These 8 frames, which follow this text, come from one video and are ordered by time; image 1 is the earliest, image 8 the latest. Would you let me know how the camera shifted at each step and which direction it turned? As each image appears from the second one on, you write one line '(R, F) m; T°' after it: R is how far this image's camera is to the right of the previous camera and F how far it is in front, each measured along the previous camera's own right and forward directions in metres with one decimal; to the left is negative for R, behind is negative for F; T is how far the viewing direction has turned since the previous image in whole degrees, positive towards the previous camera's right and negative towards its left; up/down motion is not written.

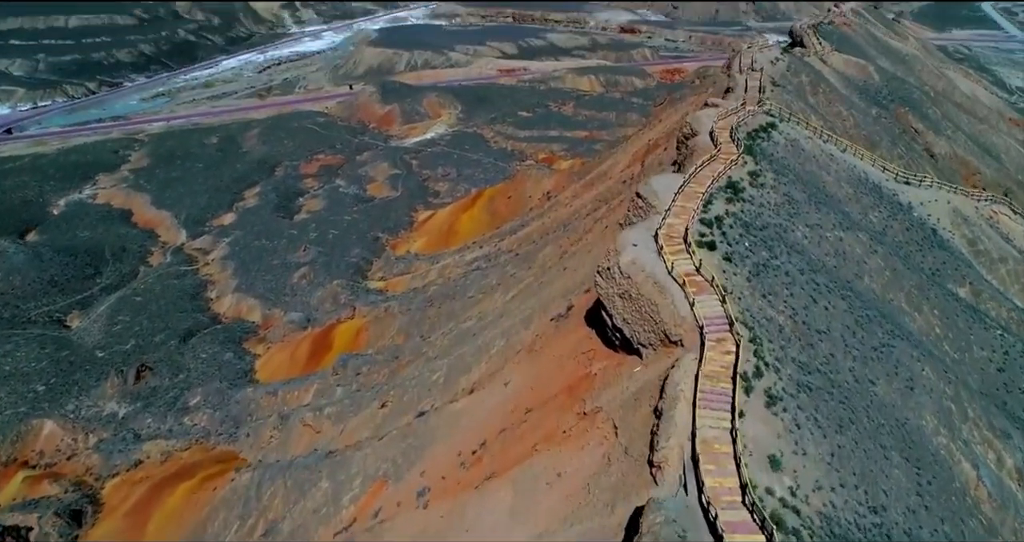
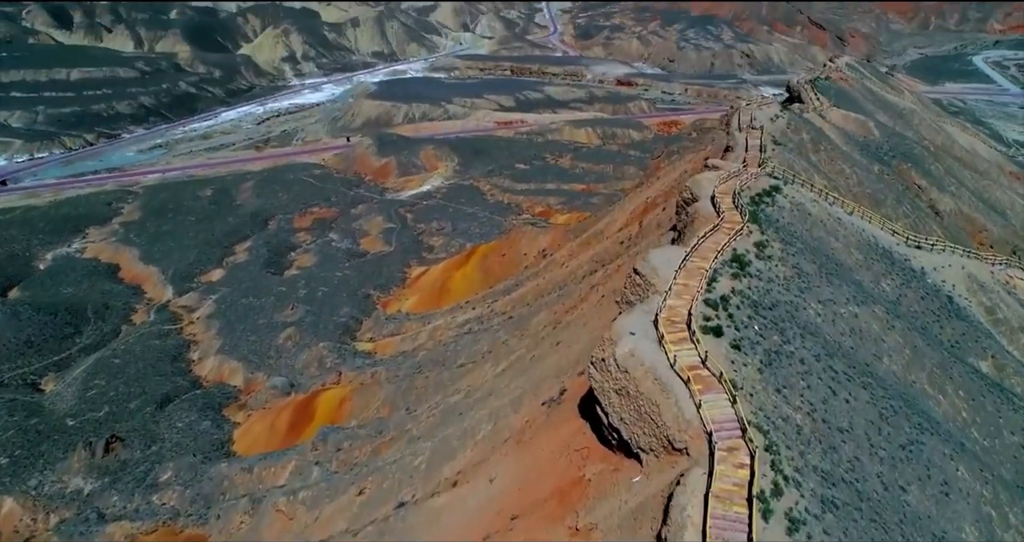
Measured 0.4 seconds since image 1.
(+0.1, +0.6) m; 0°
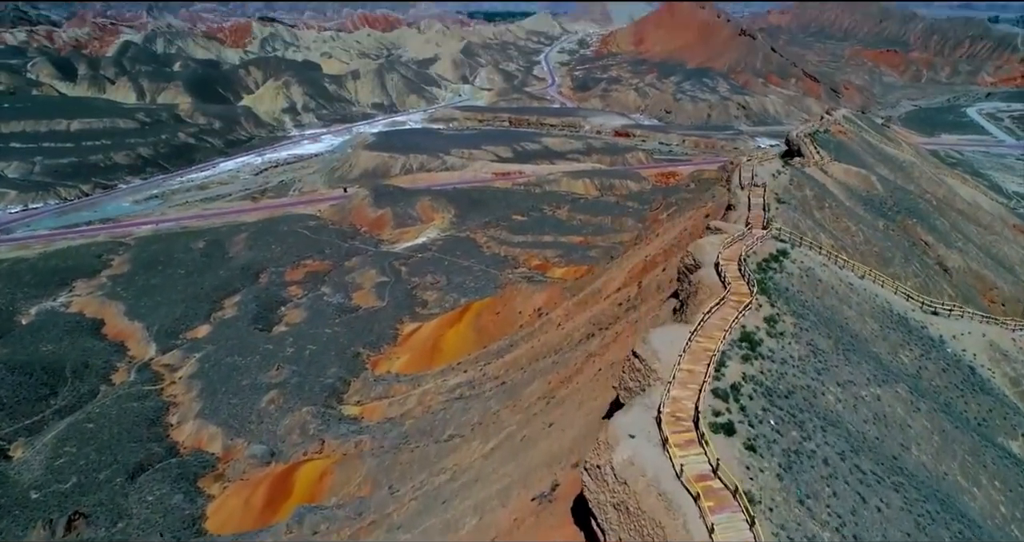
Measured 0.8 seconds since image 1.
(+0.1, +0.7) m; 0°
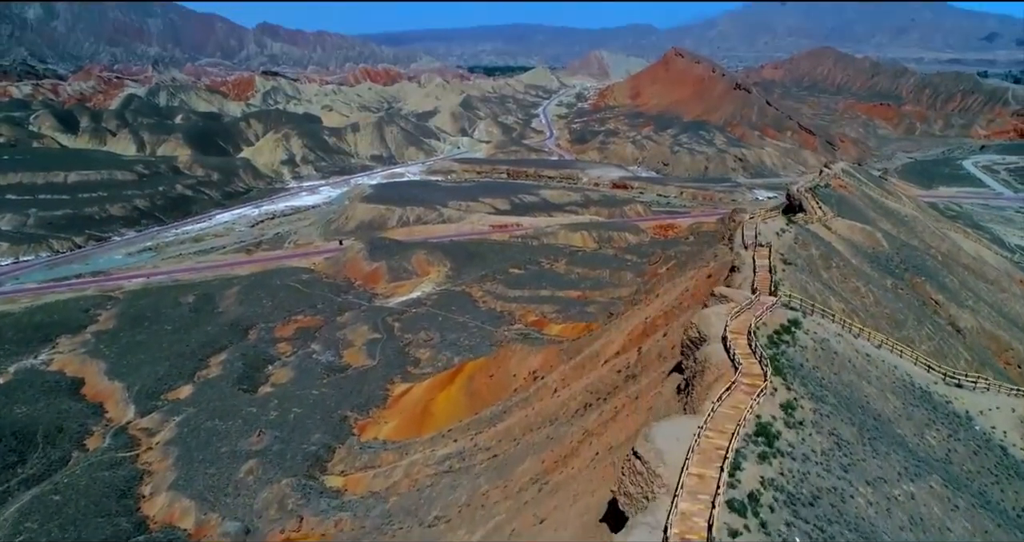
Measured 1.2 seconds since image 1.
(+0.1, +0.7) m; 0°
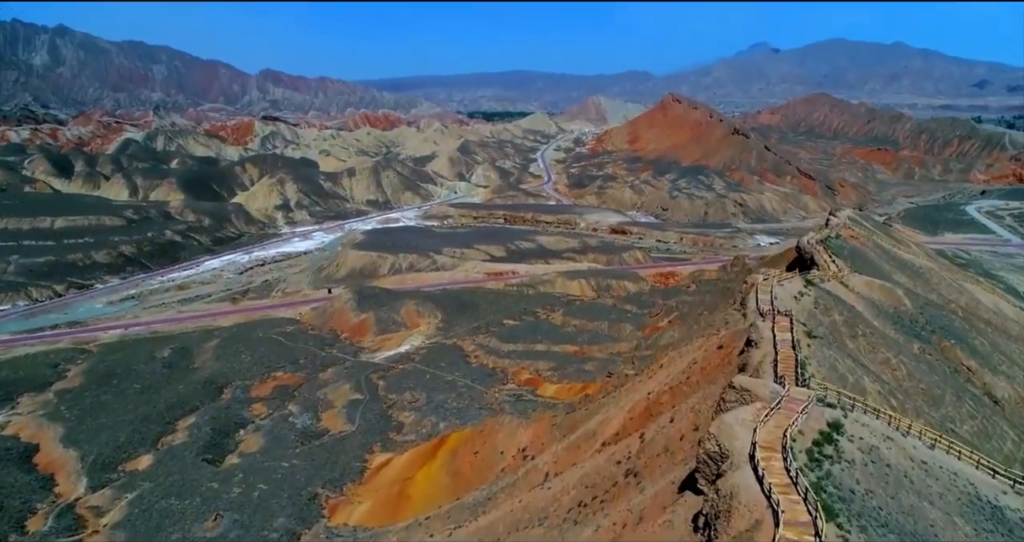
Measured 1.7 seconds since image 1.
(+0.3, +1.6) m; 0°
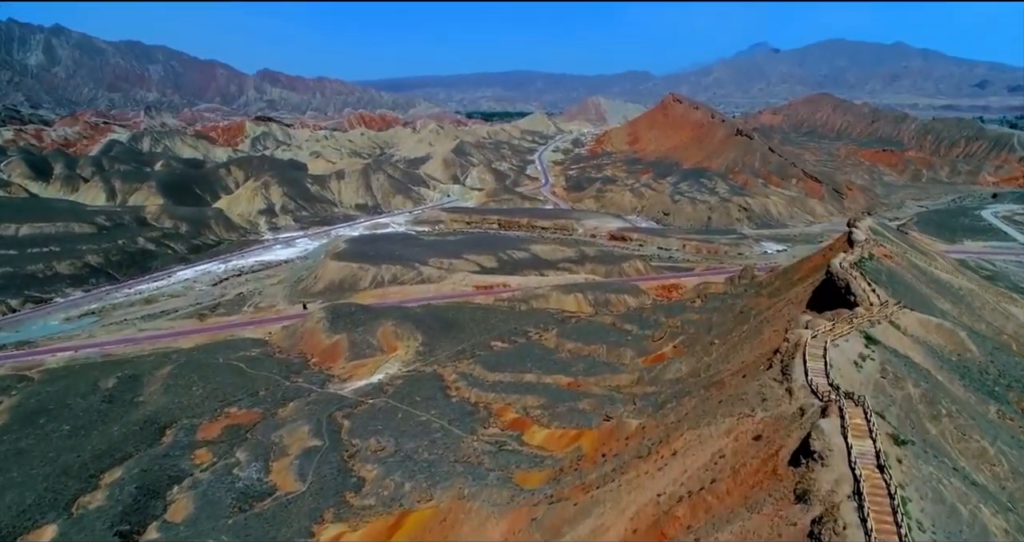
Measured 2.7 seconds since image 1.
(+0.5, +3.4) m; 0°
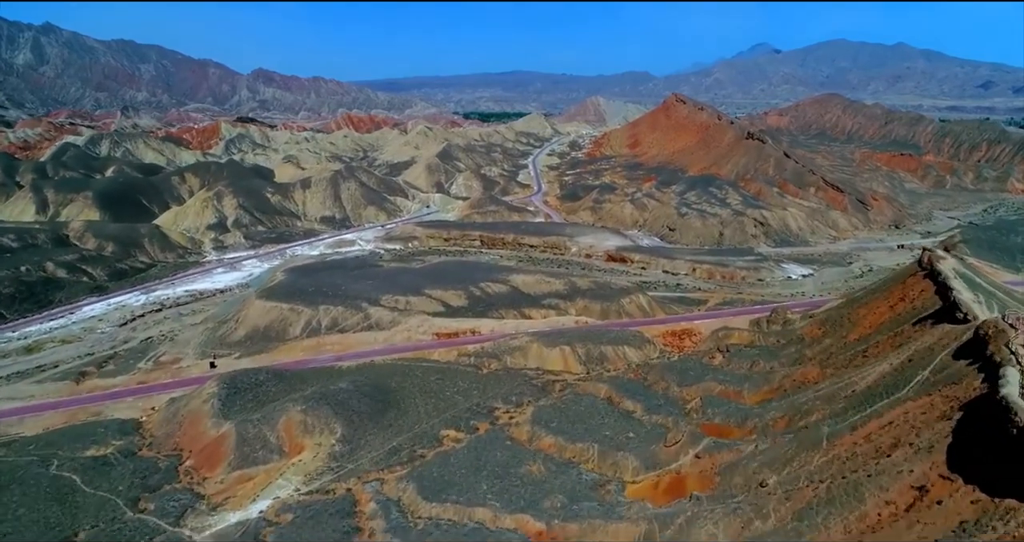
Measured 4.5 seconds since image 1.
(+1.5, +9.2) m; 0°
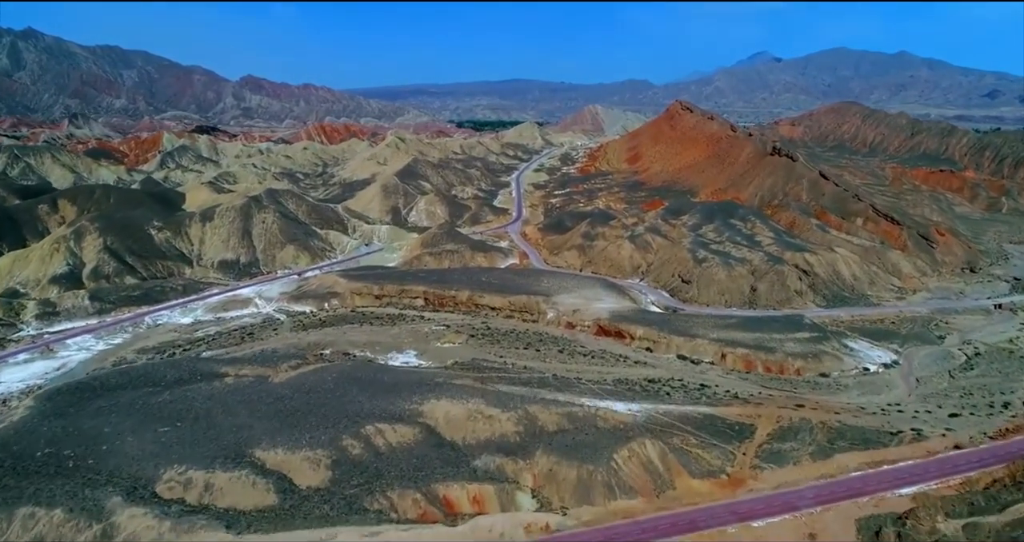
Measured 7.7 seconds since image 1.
(+2.9, +17.8) m; 0°
